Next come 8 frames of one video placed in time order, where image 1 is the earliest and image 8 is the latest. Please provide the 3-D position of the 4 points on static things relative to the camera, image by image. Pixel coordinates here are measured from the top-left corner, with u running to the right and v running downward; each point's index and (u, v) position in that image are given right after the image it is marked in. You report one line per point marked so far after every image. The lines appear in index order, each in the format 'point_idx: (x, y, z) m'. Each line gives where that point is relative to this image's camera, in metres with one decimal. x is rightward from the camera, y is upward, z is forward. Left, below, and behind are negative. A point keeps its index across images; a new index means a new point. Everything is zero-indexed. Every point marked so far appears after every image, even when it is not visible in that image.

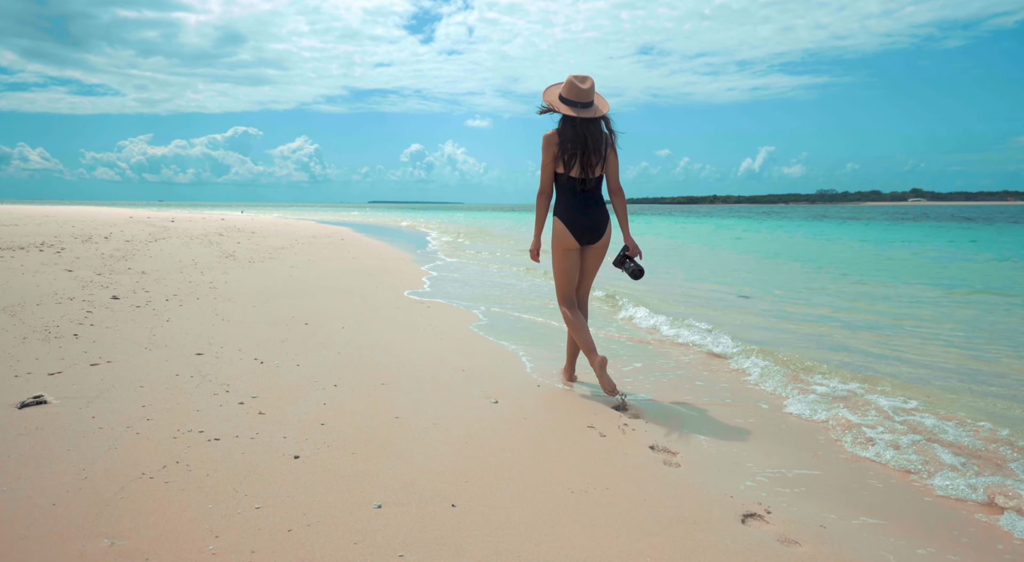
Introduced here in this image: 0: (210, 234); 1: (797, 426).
0: (-8.0, +1.3, +16.0) m
1: (+1.6, -0.8, +3.4) m
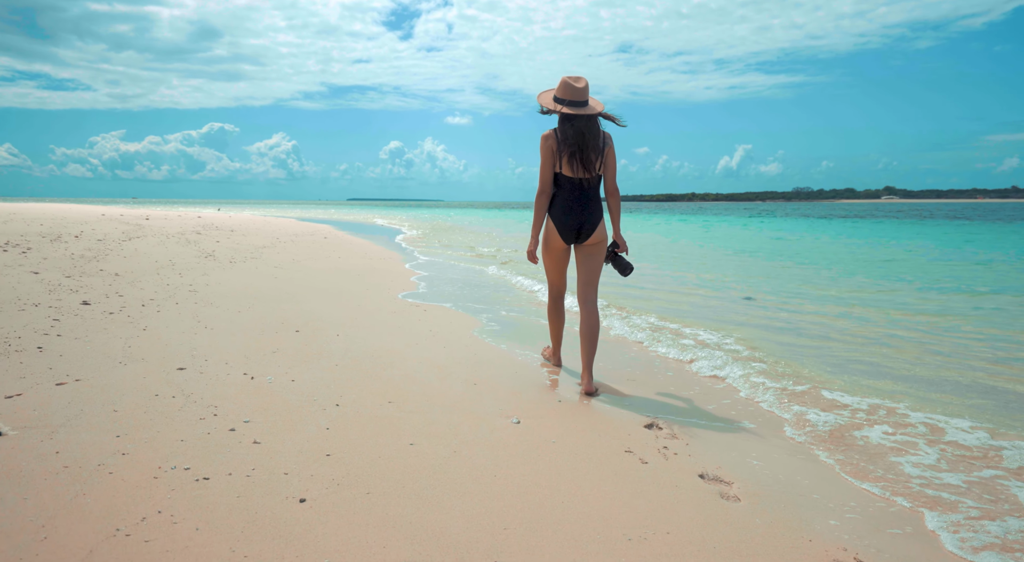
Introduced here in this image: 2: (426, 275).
0: (-8.3, +1.3, +15.4) m
1: (+1.7, -0.8, +3.1) m
2: (-1.4, +0.1, +10.0) m
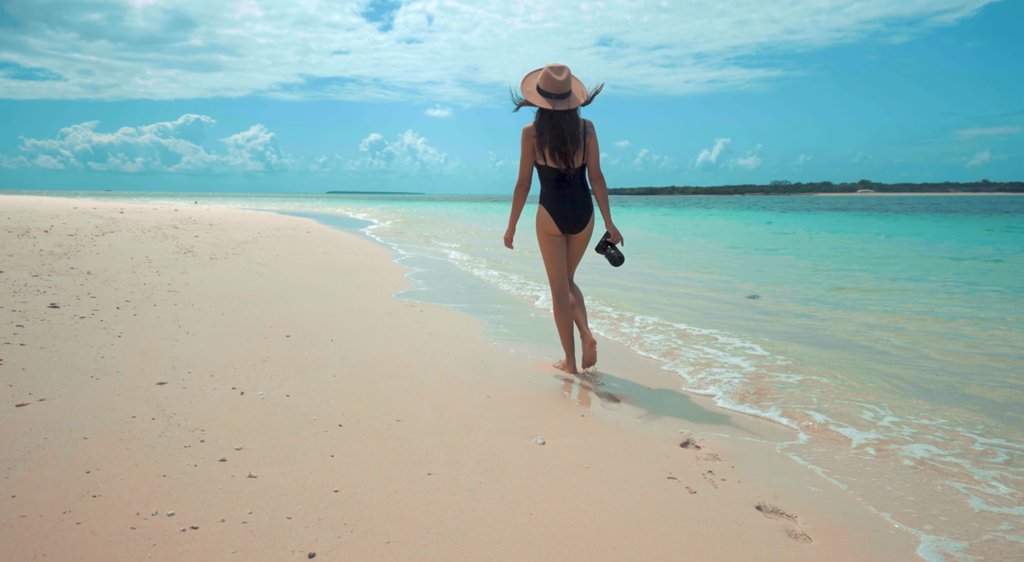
0: (-8.5, +1.3, +14.8) m
1: (+1.8, -0.9, +2.8) m
2: (-1.5, +0.1, +9.6) m
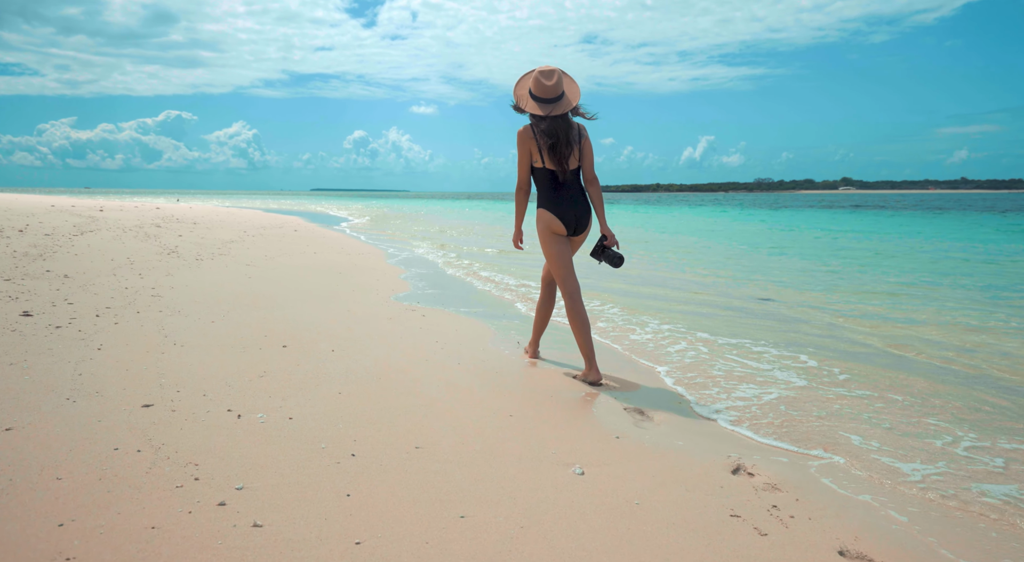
0: (-8.7, +1.3, +14.2) m
1: (+2.0, -0.9, +2.5) m
2: (-1.5, +0.1, +9.2) m
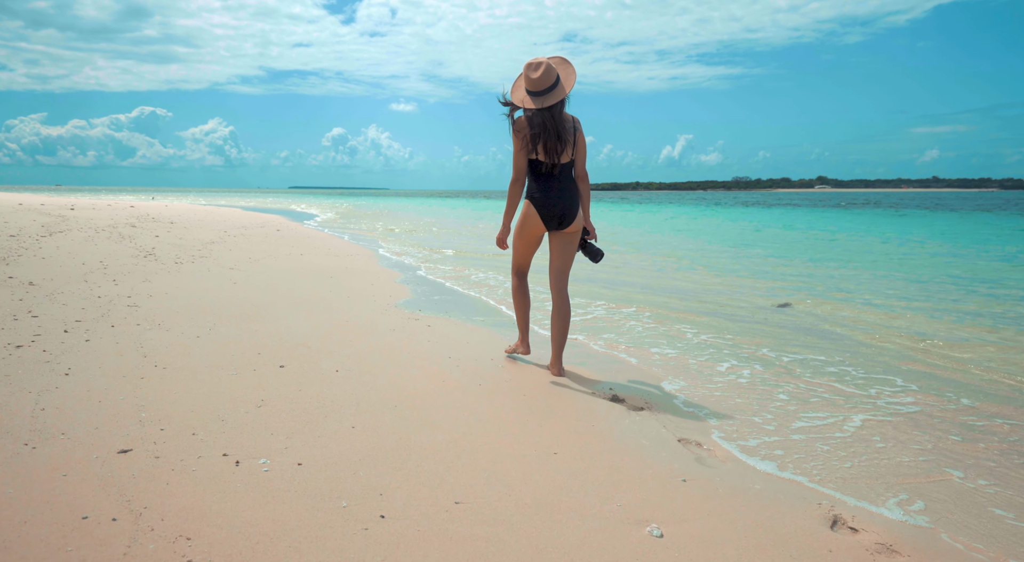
0: (-8.8, +1.2, +13.5) m
1: (+2.2, -1.0, +2.1) m
2: (-1.5, 0.0, +8.7) m
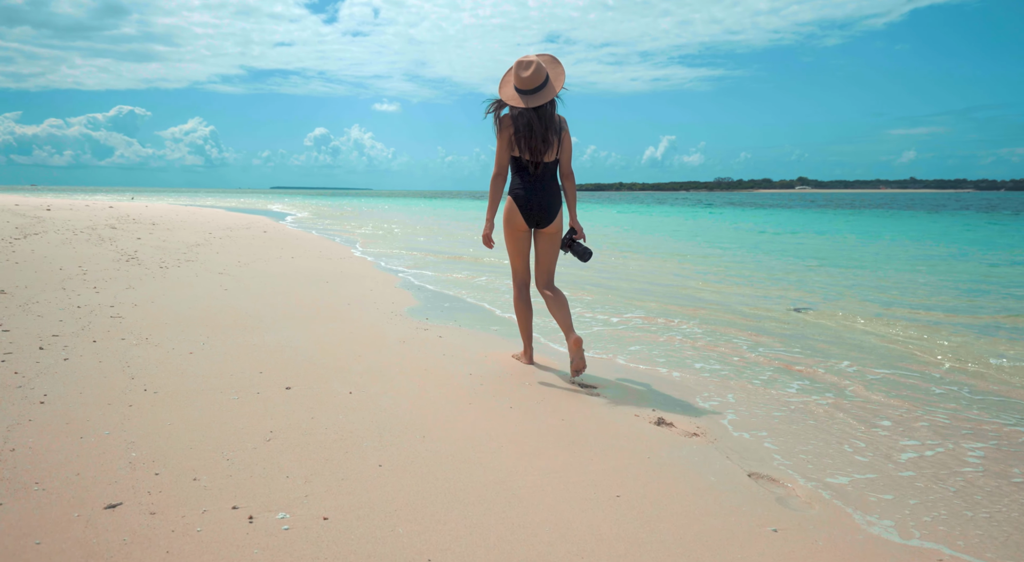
0: (-8.8, +1.2, +12.9) m
1: (+2.5, -1.0, +1.8) m
2: (-1.4, 0.0, +8.3) m
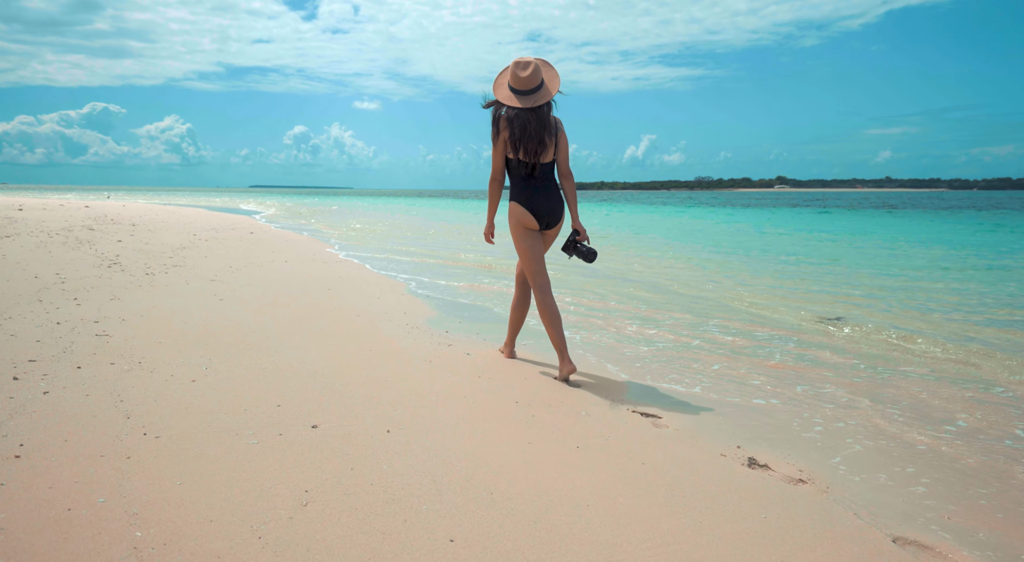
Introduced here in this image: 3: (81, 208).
0: (-8.8, +1.0, +12.1) m
1: (+2.9, -1.1, +1.3) m
2: (-1.2, -0.1, +7.7) m
3: (-12.3, +2.0, +17.3) m
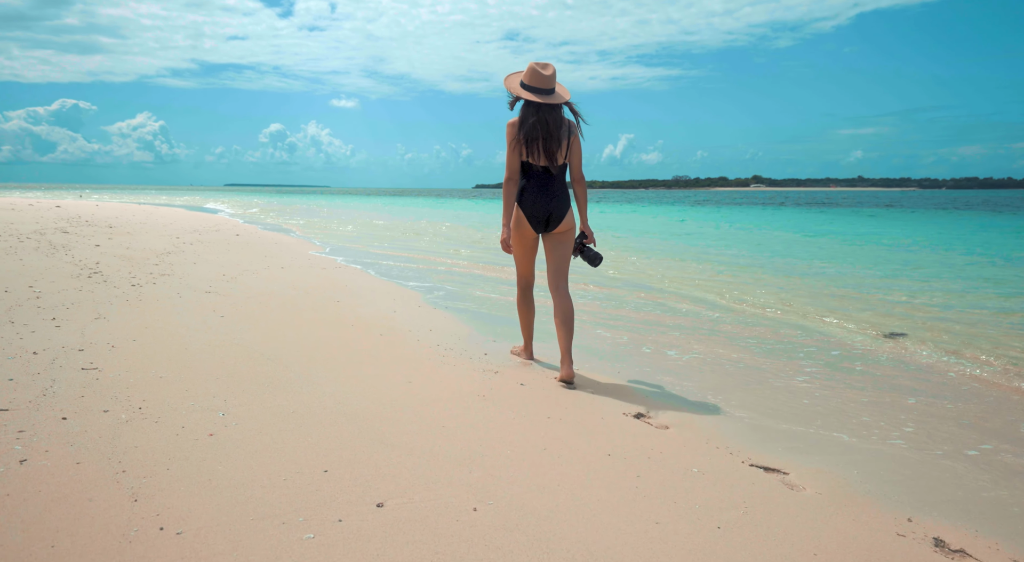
0: (-8.6, +0.9, +11.2) m
1: (+3.4, -1.2, +0.8) m
2: (-0.8, -0.2, +7.0) m
3: (-12.3, +1.9, +16.3) m
